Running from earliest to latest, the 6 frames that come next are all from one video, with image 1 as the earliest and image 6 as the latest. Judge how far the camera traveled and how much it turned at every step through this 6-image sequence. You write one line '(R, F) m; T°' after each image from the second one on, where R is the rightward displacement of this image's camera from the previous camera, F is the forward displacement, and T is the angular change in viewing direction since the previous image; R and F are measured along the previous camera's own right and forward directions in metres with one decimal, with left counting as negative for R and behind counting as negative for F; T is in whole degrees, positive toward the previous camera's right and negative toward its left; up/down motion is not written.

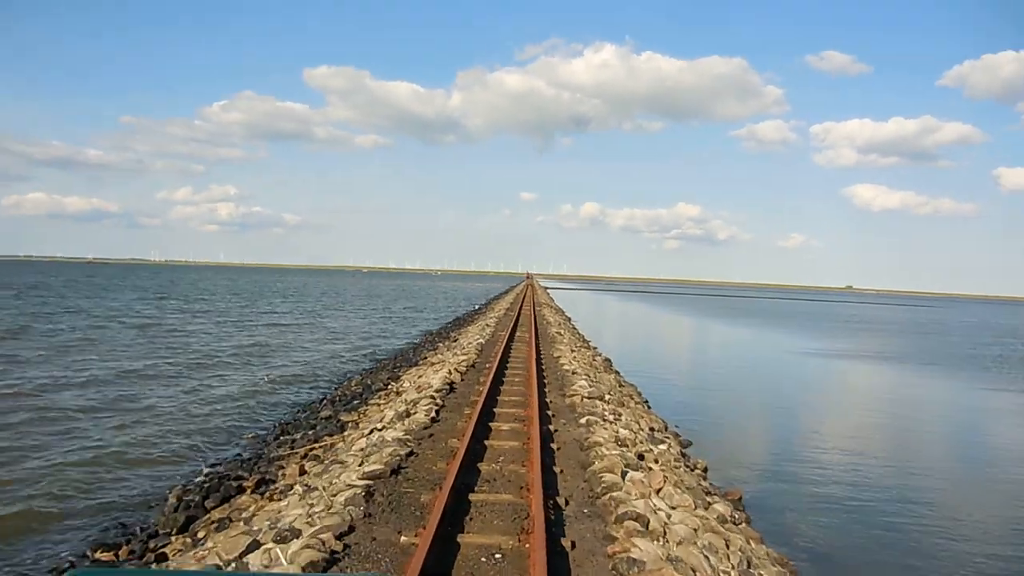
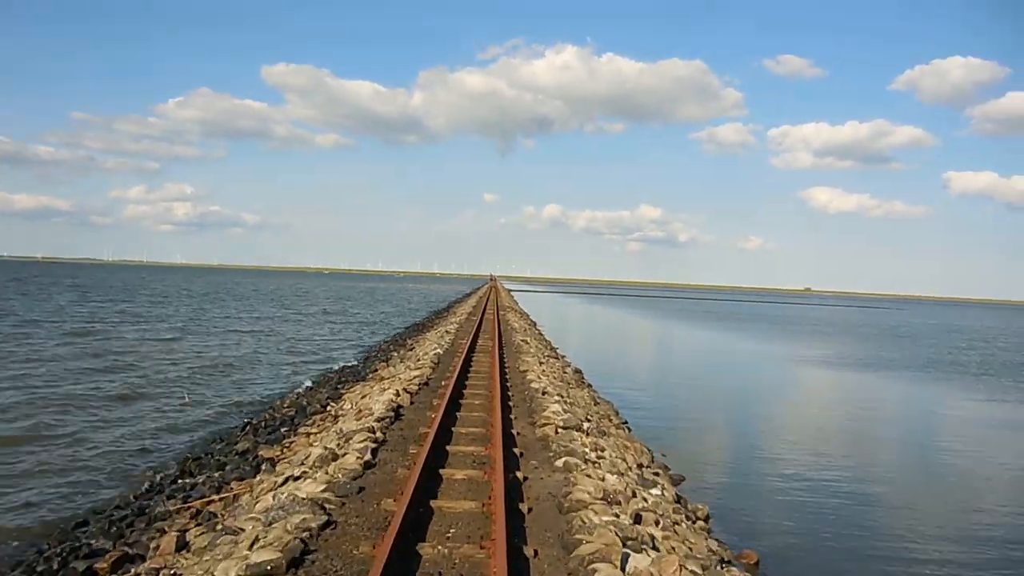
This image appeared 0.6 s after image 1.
(0.0, +1.0) m; +3°
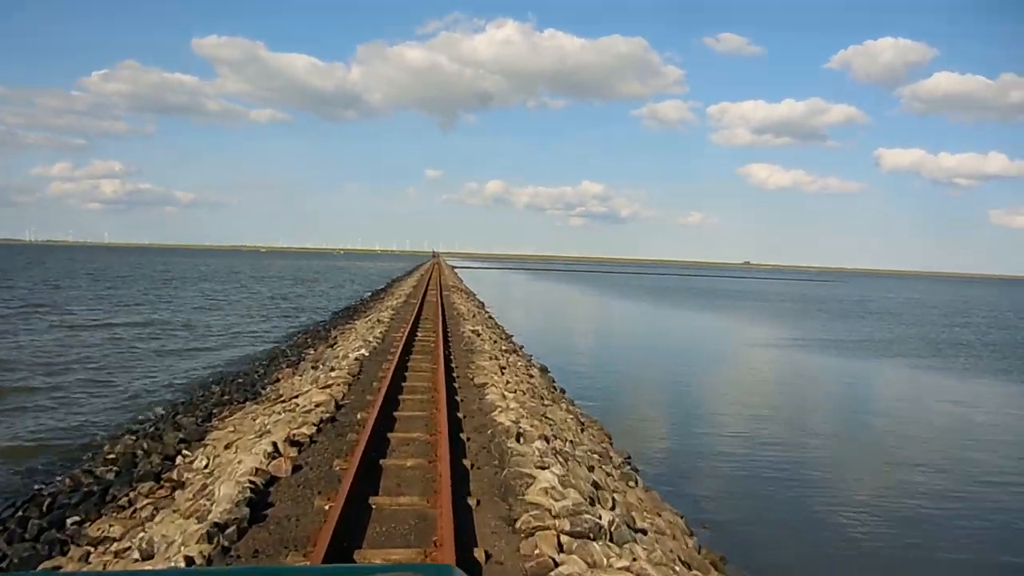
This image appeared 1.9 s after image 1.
(0.0, +2.1) m; +4°
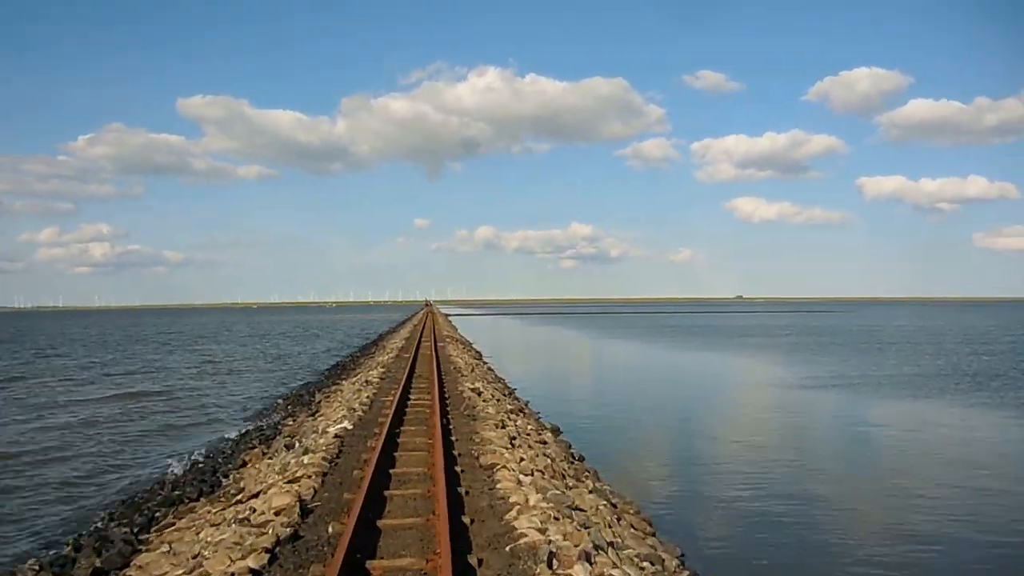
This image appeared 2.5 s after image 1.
(-0.1, +0.9) m; +1°
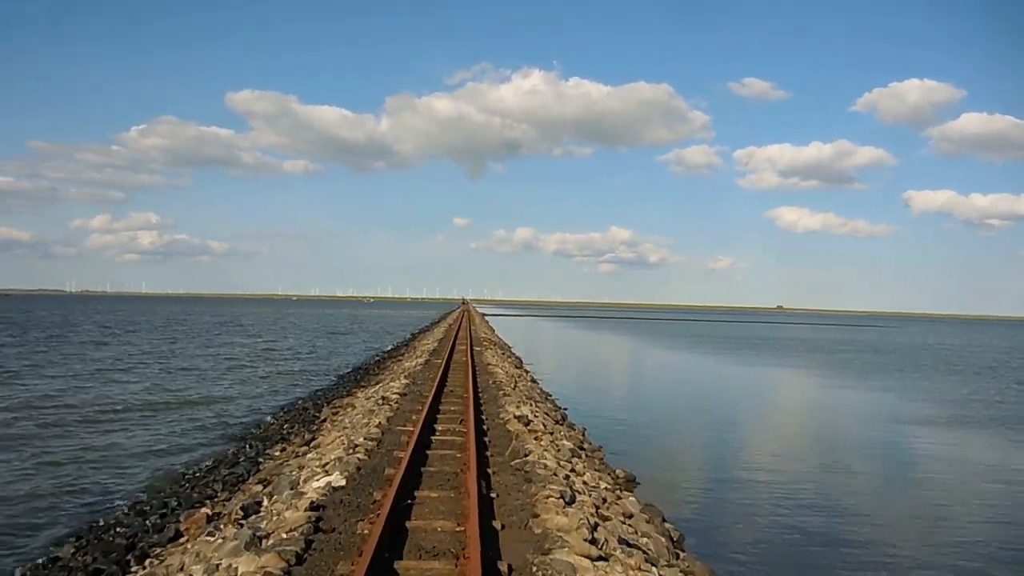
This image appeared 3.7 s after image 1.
(-0.3, +2.9) m; -3°
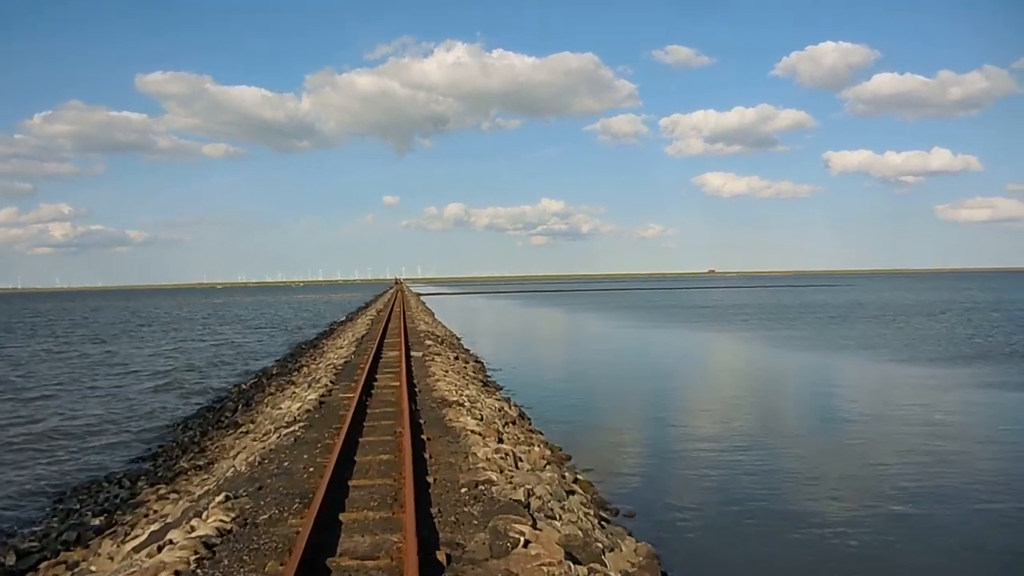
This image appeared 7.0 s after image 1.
(-0.2, +4.4) m; +5°
